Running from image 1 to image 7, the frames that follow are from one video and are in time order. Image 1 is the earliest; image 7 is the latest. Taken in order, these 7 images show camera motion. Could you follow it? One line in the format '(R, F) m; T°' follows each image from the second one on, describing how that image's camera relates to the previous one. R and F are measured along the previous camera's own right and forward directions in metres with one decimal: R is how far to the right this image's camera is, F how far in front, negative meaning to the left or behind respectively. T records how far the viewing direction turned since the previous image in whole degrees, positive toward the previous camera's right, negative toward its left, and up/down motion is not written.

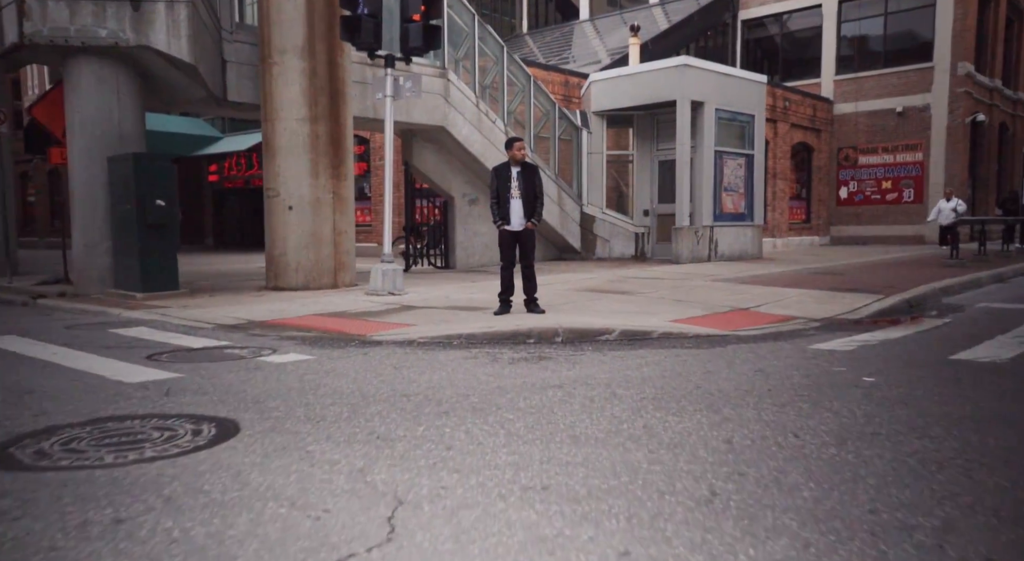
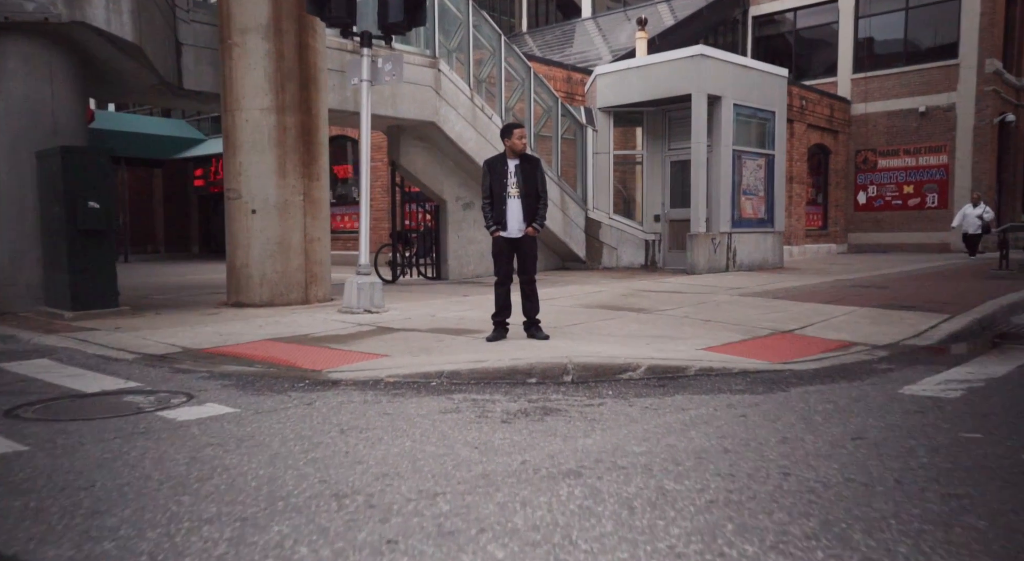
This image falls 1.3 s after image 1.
(0.0, +1.6) m; 0°
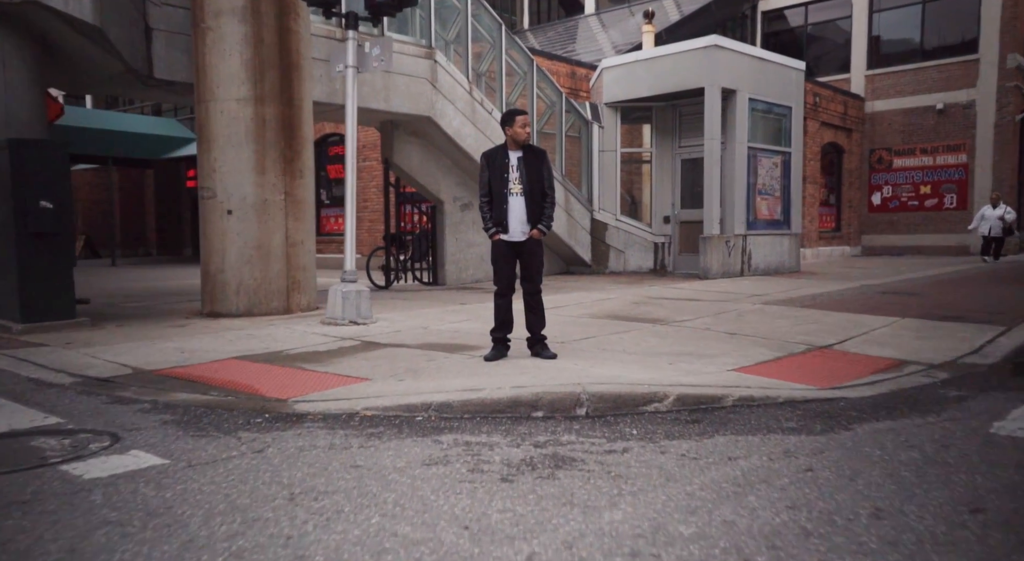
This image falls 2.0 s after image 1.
(0.0, +0.9) m; 0°
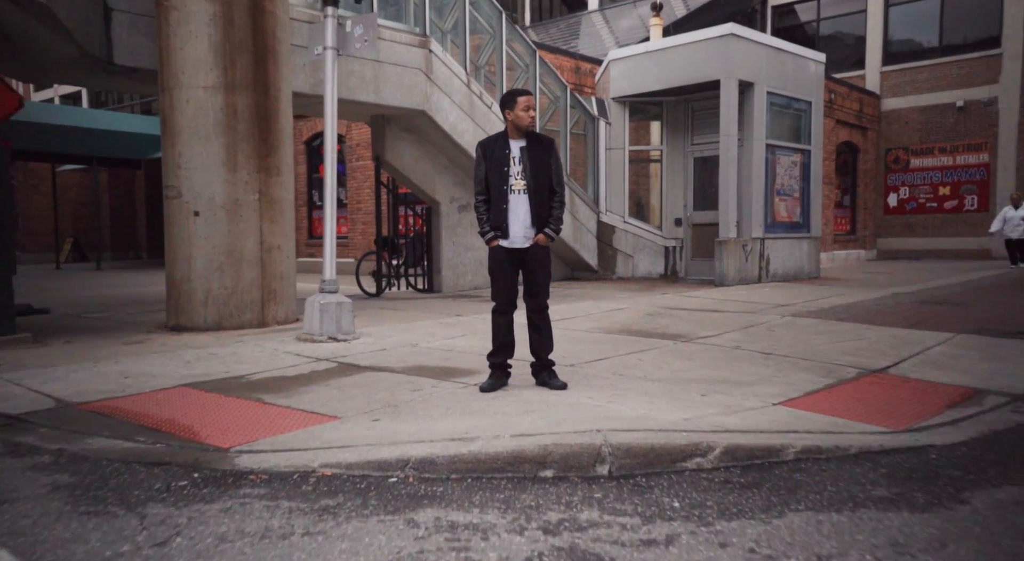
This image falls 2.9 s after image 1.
(0.0, +1.0) m; 0°
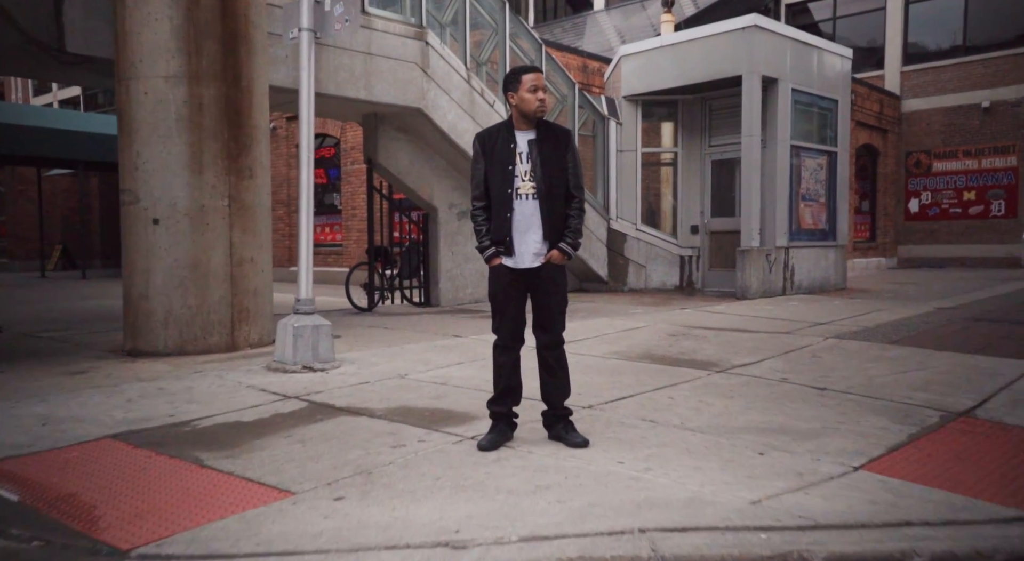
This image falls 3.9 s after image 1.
(0.0, +1.0) m; 0°
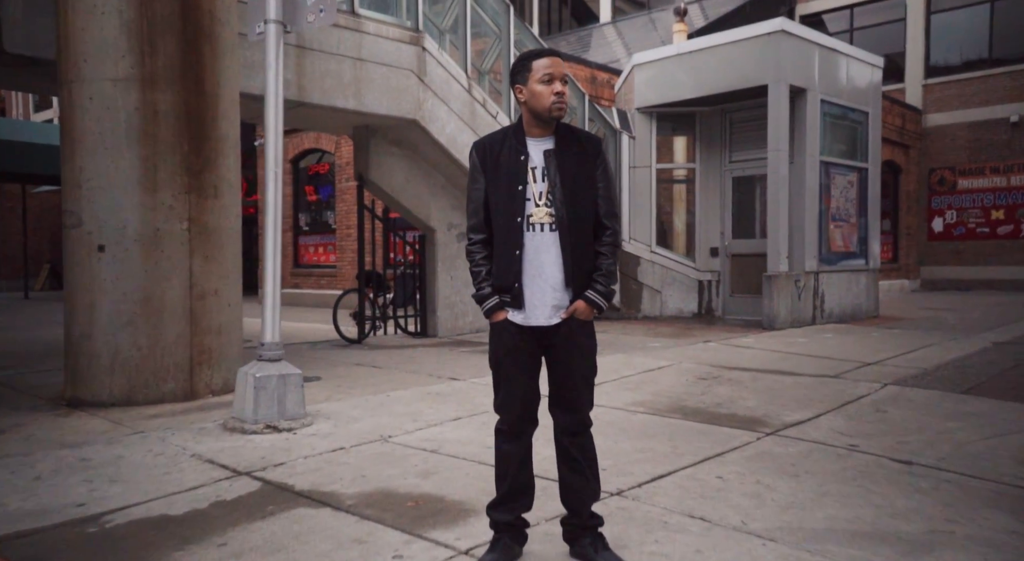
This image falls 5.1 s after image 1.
(0.0, +1.1) m; 0°
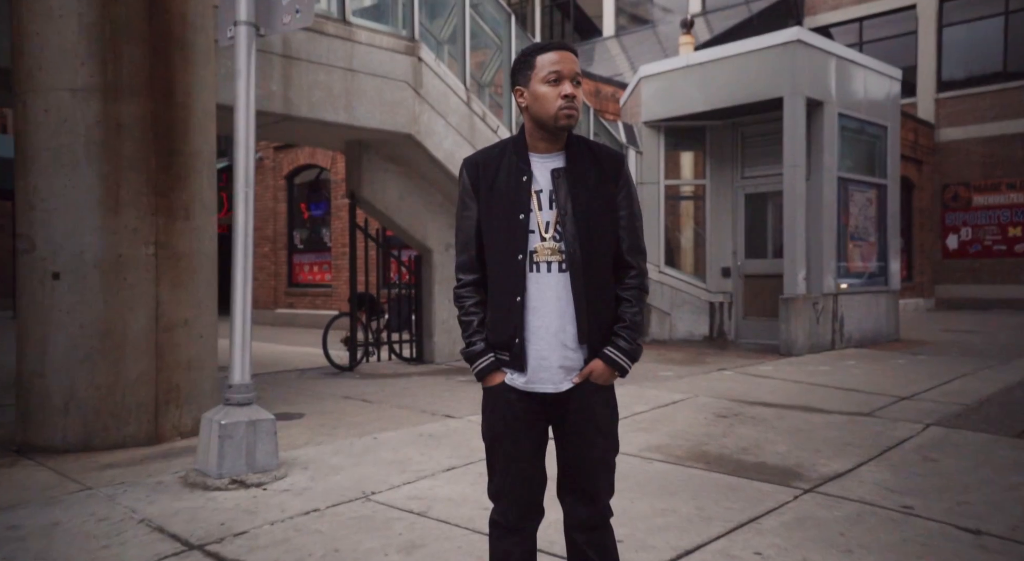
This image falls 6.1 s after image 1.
(0.0, +0.6) m; 0°
